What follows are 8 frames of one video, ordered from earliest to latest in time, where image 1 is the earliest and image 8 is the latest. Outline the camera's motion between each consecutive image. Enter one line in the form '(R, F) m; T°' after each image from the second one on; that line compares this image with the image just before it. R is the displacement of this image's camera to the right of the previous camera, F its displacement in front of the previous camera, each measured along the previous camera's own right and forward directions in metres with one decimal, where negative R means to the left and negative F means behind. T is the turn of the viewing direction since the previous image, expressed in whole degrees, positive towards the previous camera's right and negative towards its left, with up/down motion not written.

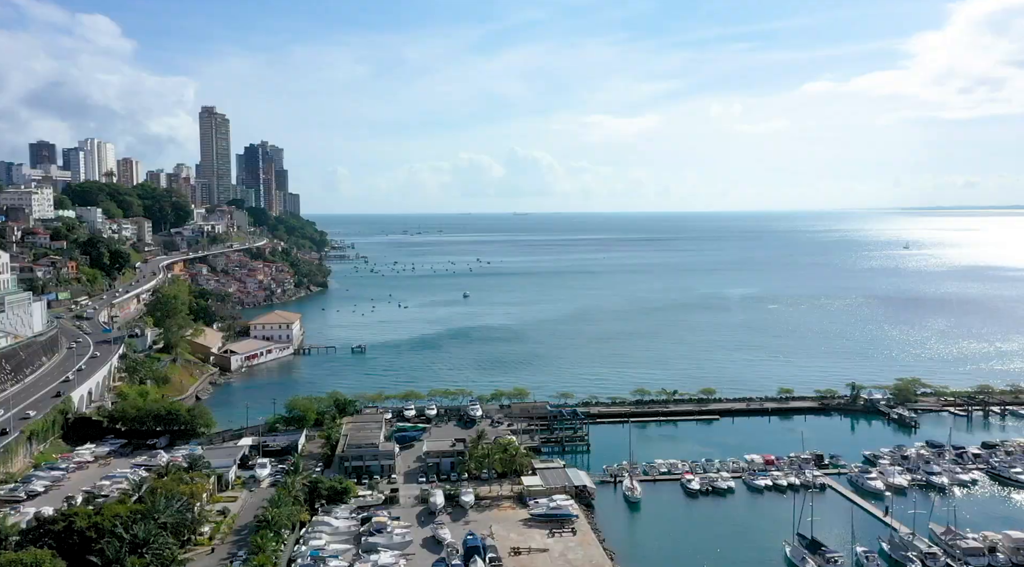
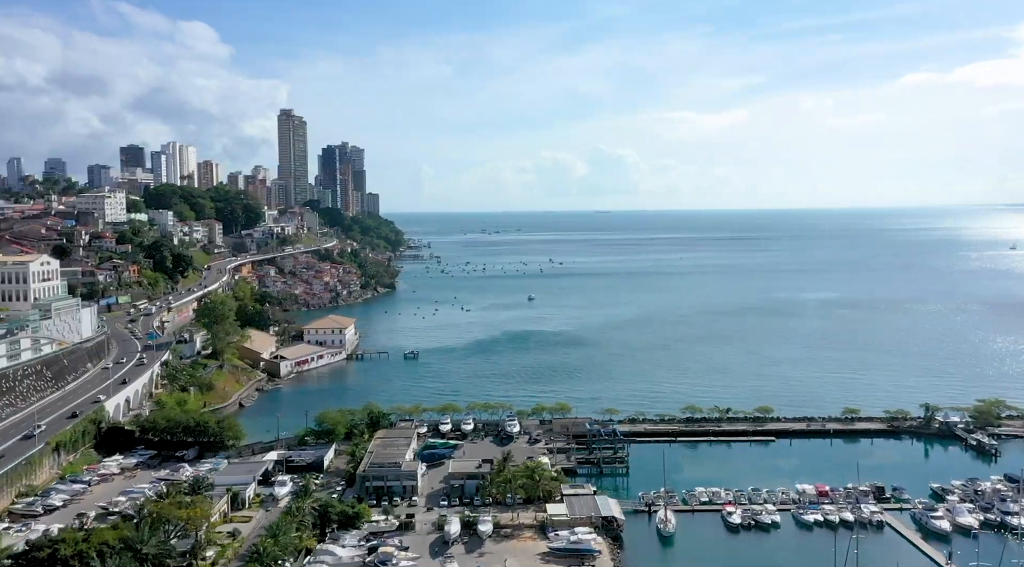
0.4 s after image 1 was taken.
(+0.4, +0.4) m; -6°
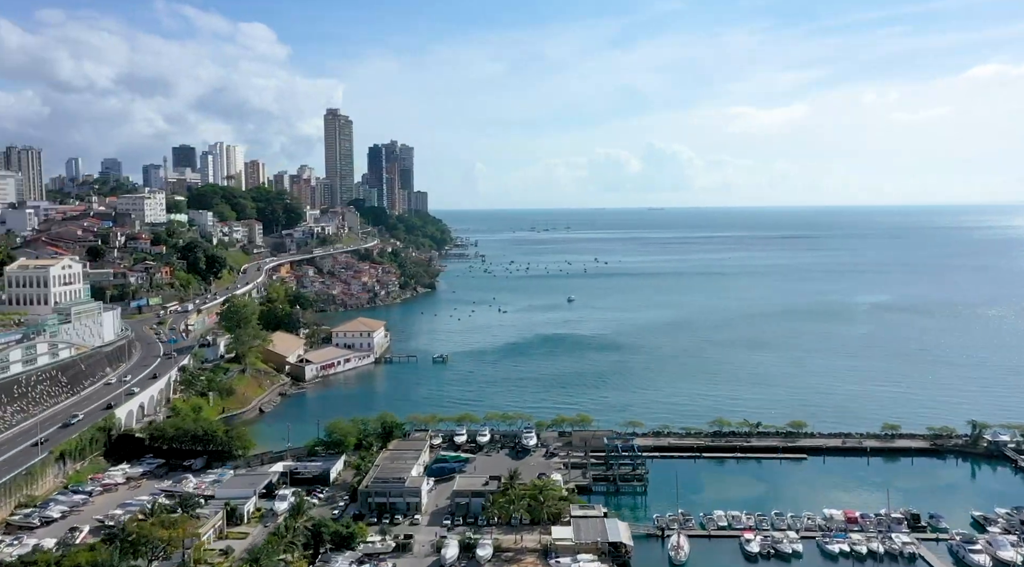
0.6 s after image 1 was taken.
(+0.3, +0.3) m; -4°
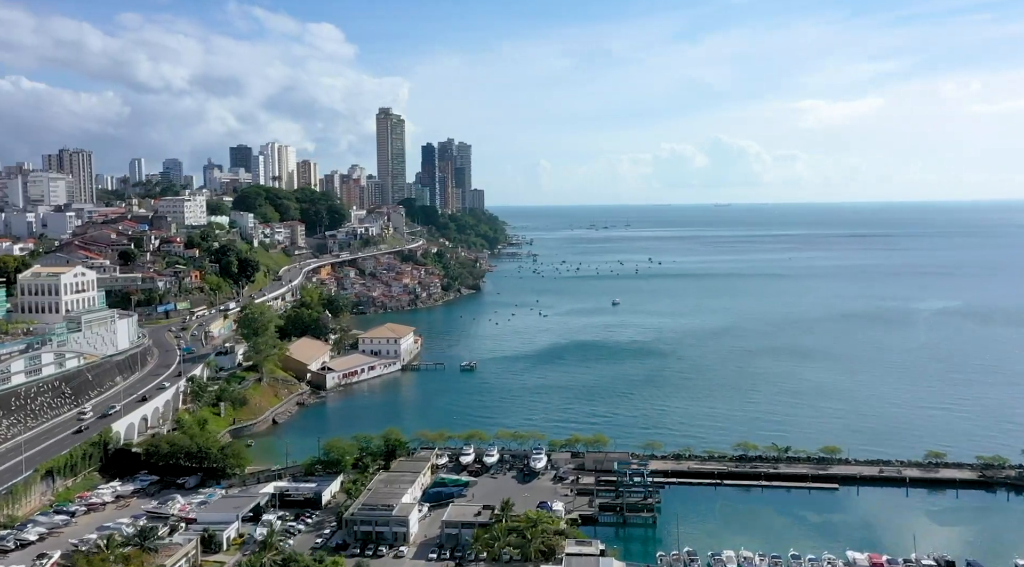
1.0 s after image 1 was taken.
(+0.5, +0.4) m; -4°
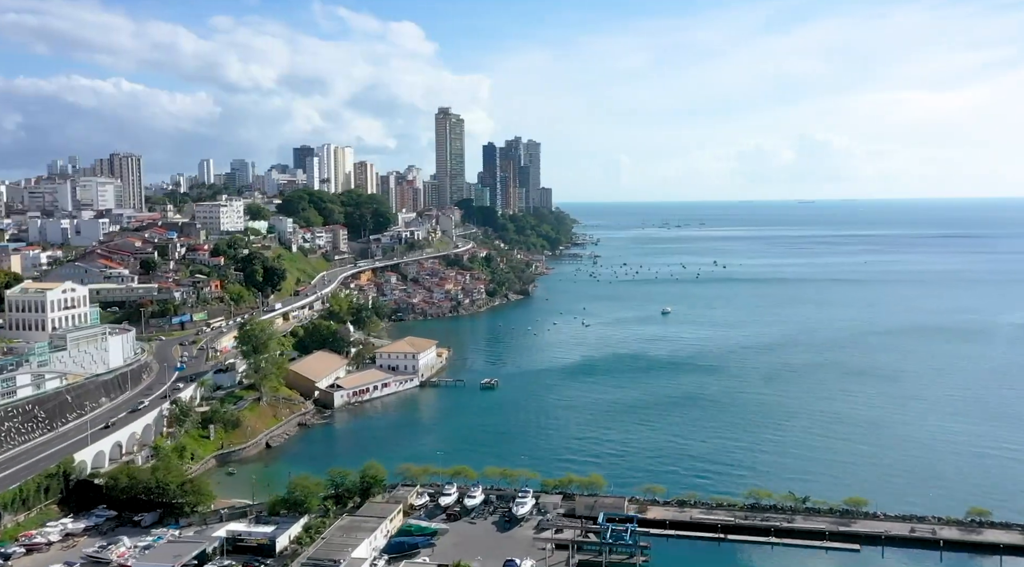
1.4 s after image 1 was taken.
(+0.8, +0.7) m; -5°
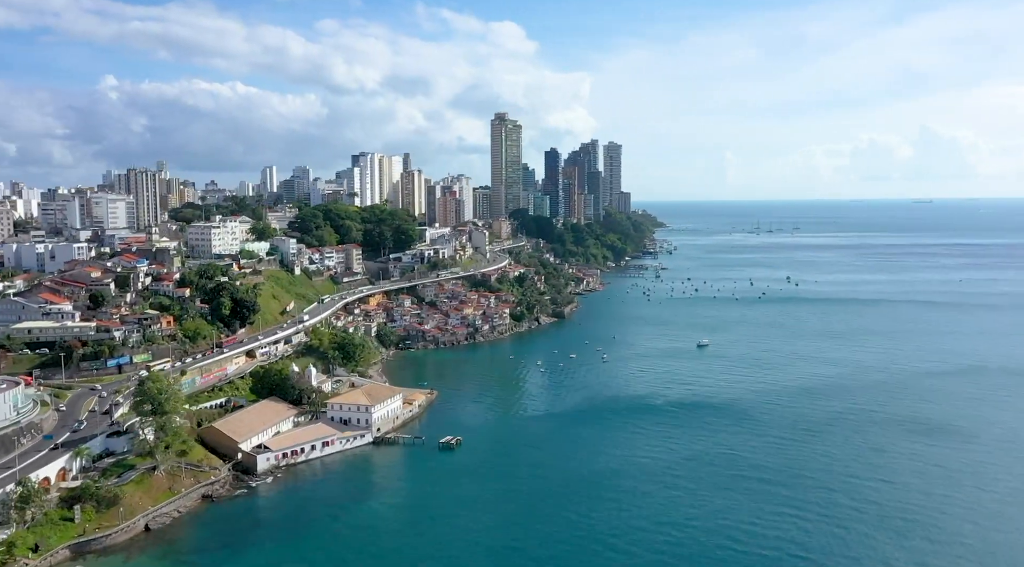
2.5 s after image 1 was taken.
(+1.8, +1.7) m; -6°
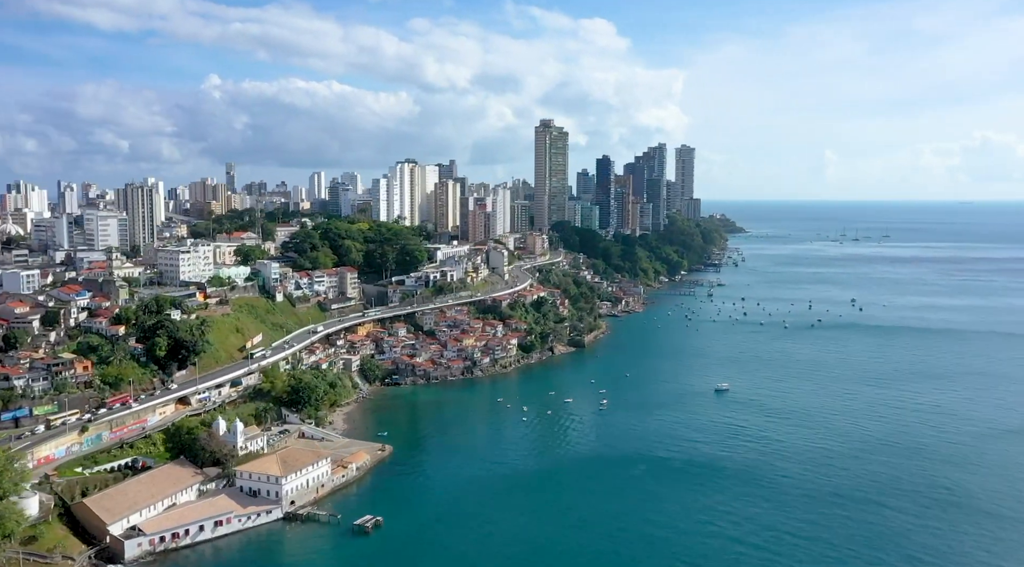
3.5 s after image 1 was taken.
(+1.8, +1.8) m; -6°
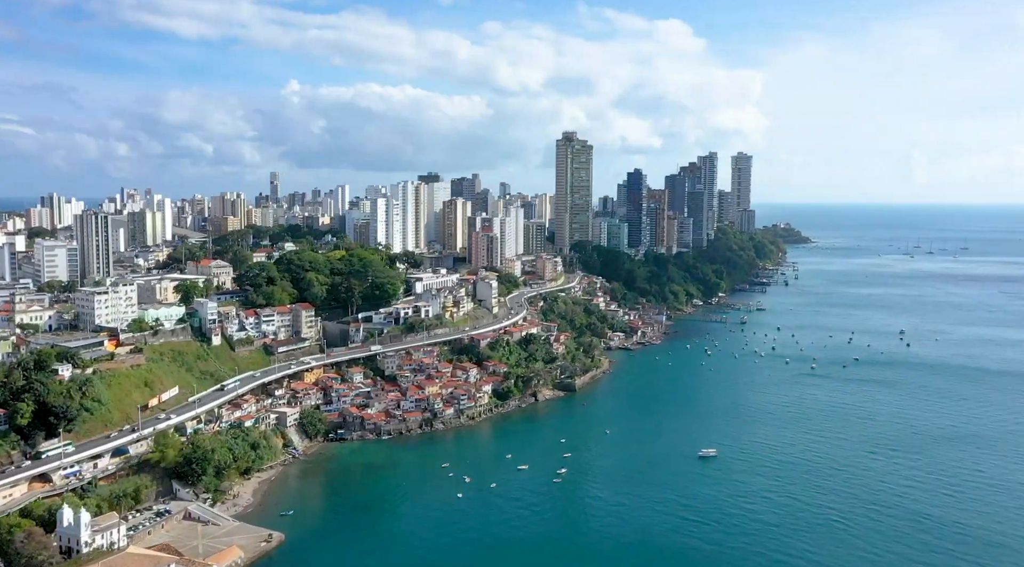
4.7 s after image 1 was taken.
(+2.1, +2.1) m; -4°
